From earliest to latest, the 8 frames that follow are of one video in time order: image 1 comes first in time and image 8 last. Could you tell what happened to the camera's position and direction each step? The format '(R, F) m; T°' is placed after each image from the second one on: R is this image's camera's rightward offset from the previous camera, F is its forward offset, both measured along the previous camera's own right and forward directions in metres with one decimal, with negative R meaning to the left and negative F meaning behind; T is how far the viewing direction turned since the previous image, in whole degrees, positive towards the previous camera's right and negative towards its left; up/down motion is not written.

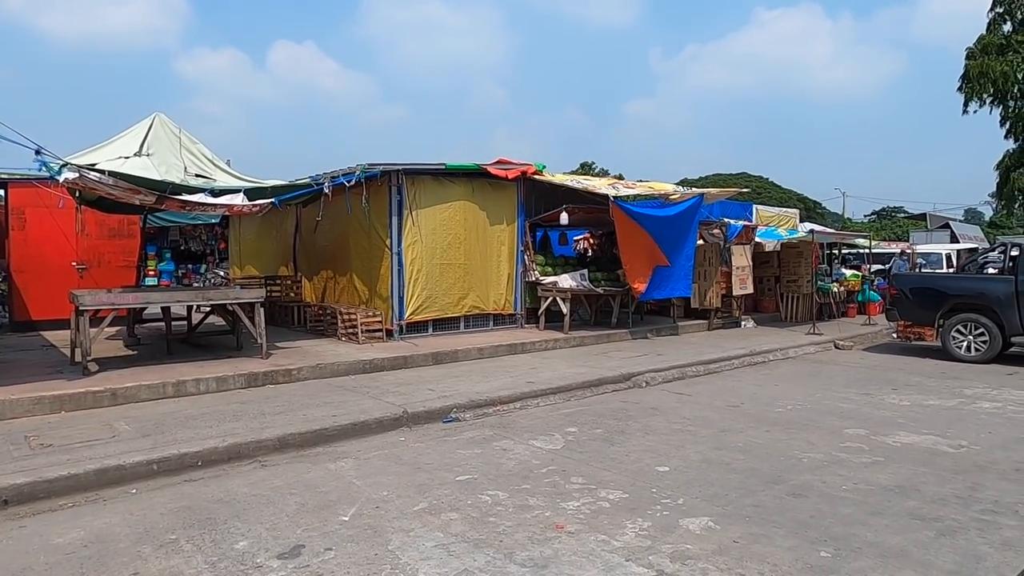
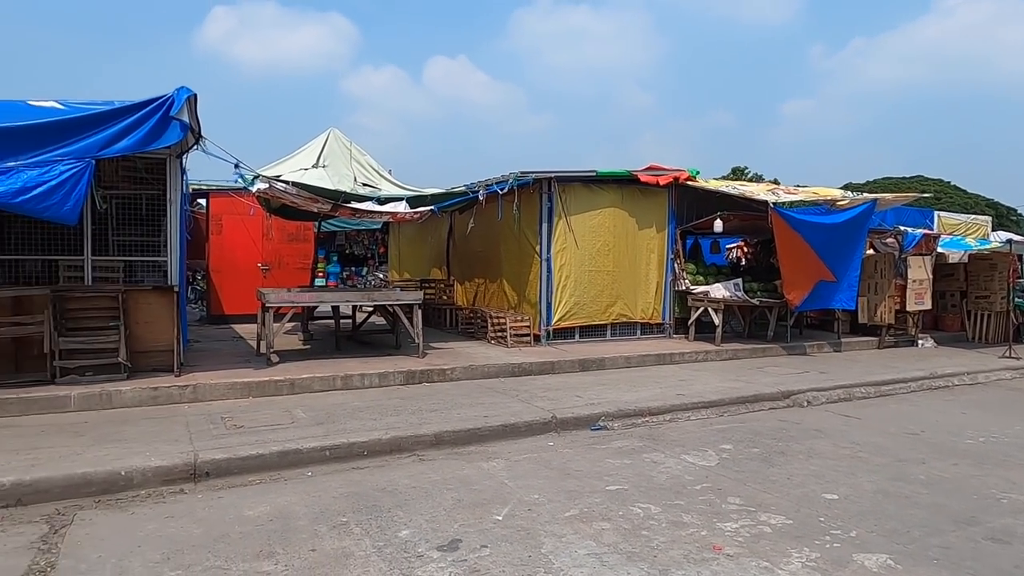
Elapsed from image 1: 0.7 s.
(-0.1, 0.0) m; -12°
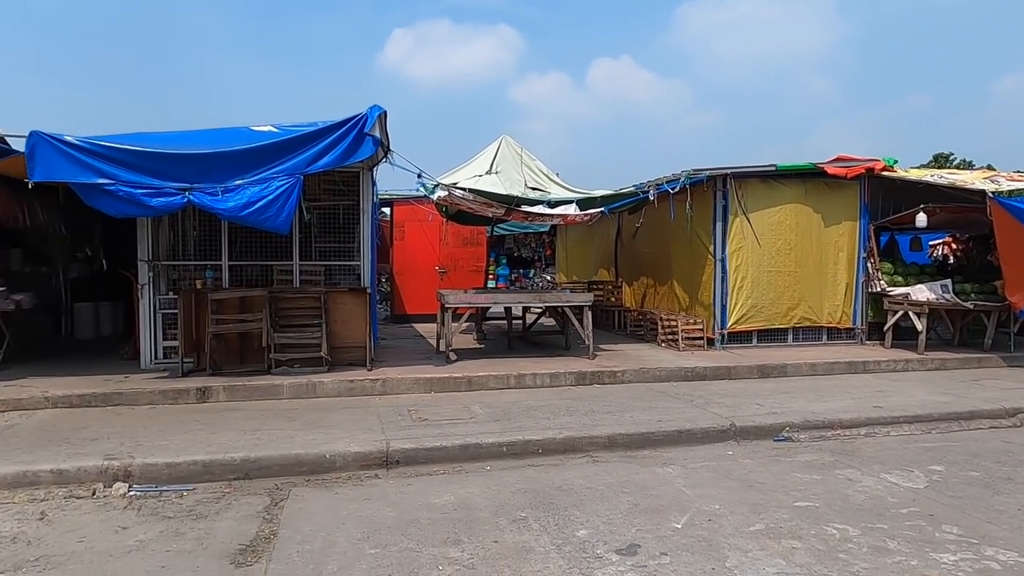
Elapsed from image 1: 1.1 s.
(-0.1, 0.0) m; -14°
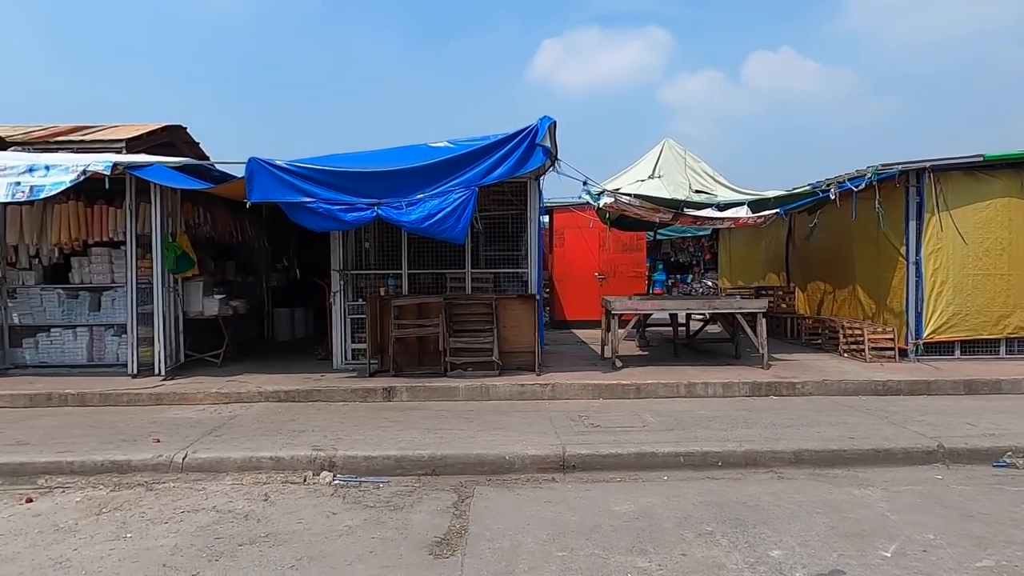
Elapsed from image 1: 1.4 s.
(-0.2, -0.1) m; -13°
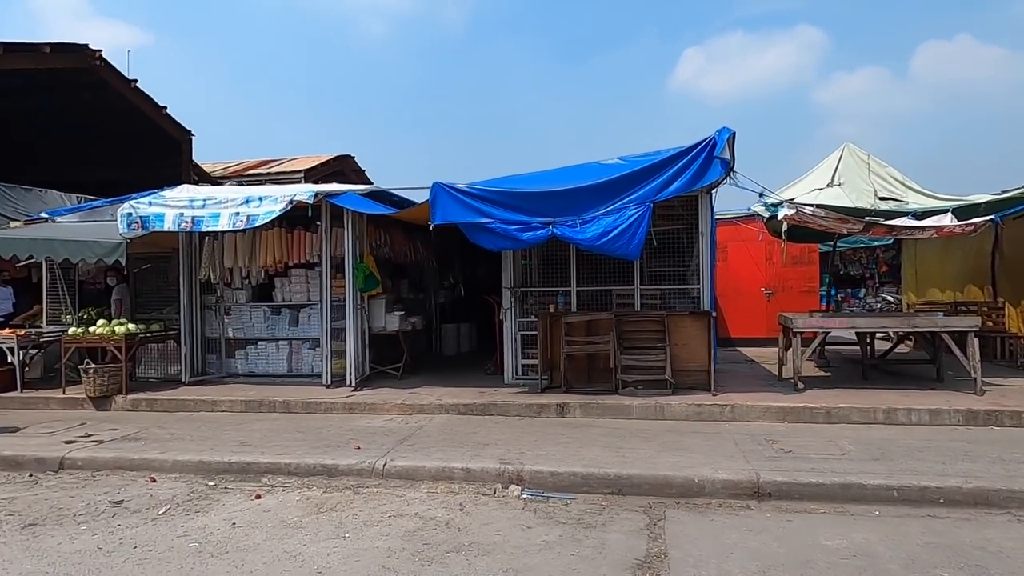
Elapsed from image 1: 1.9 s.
(-0.3, 0.0) m; -12°
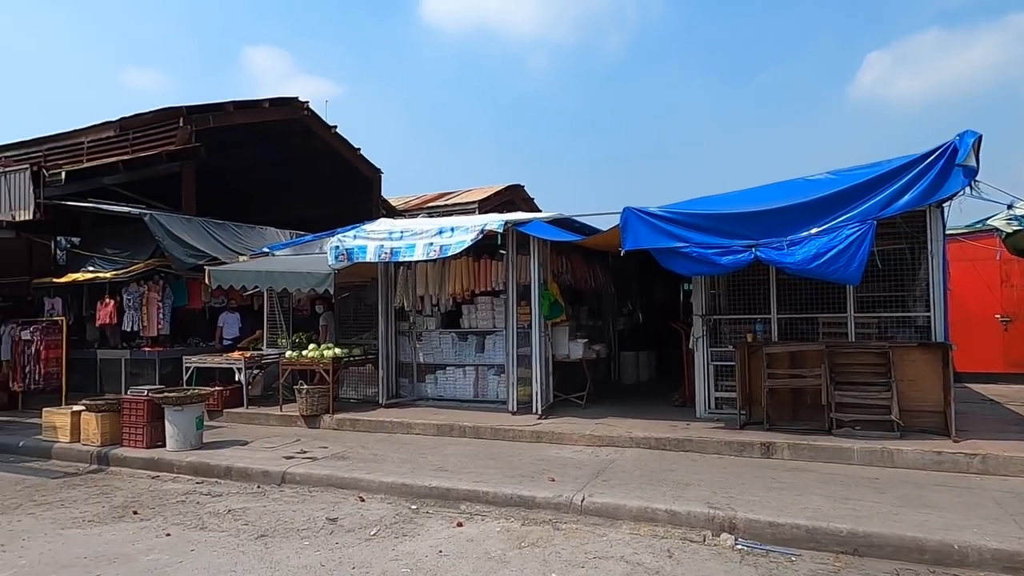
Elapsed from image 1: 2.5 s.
(-0.3, +0.2) m; -14°
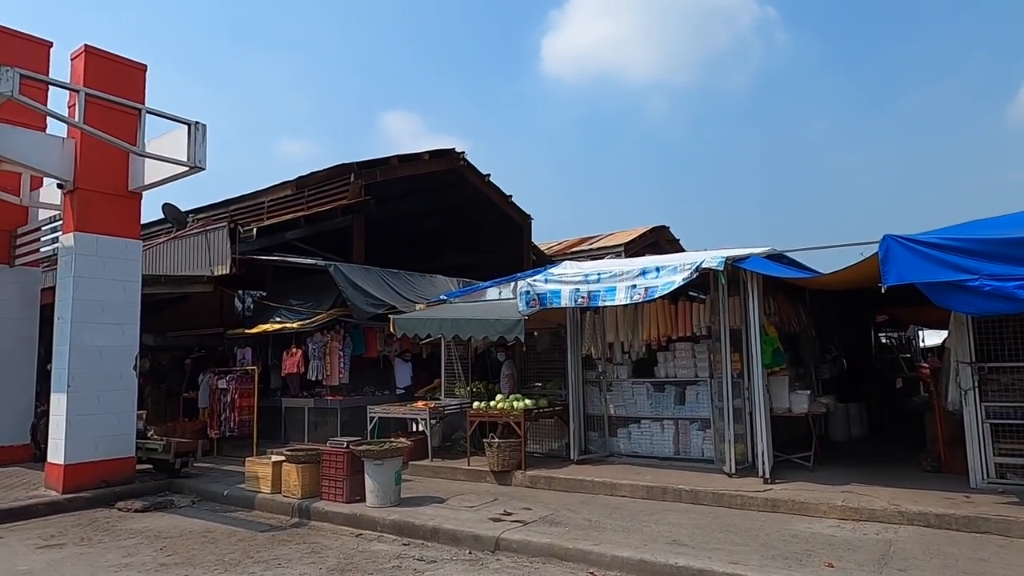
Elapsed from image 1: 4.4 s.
(-1.0, +0.6) m; -11°
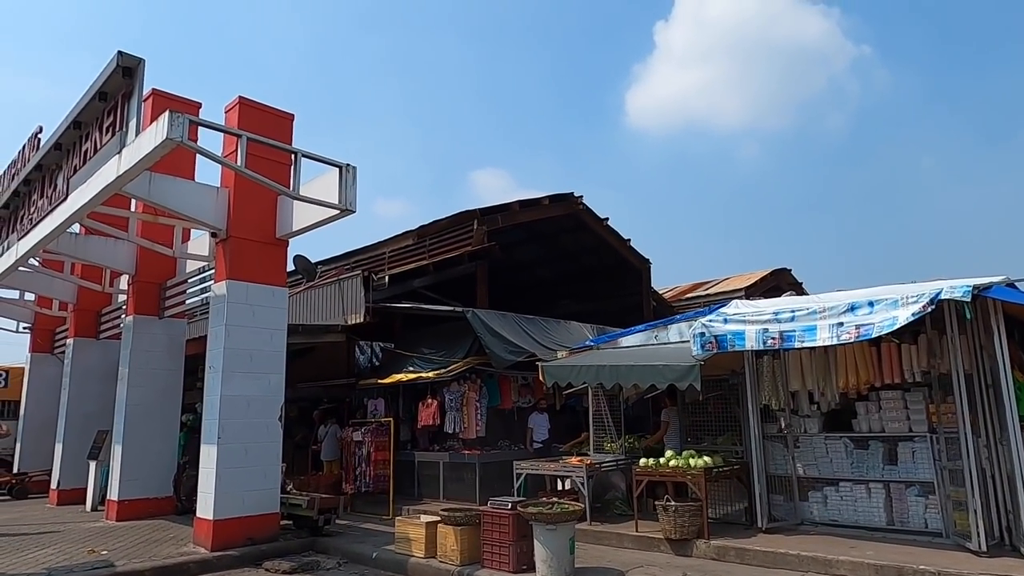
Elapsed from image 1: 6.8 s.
(-1.0, +0.7) m; -8°
